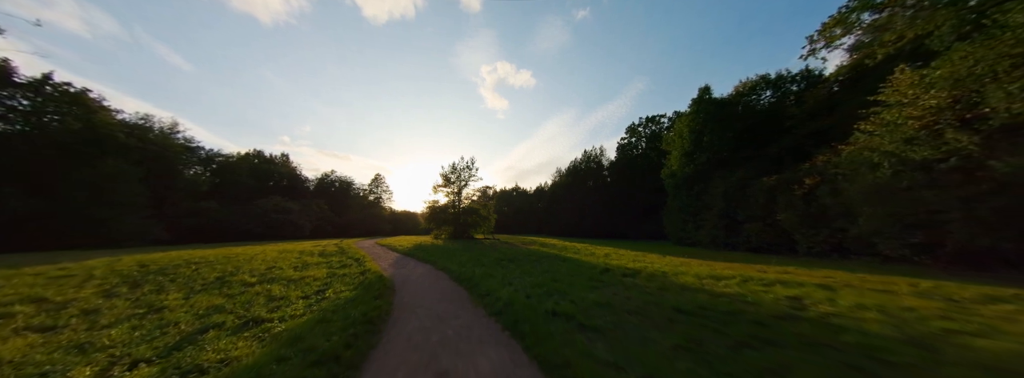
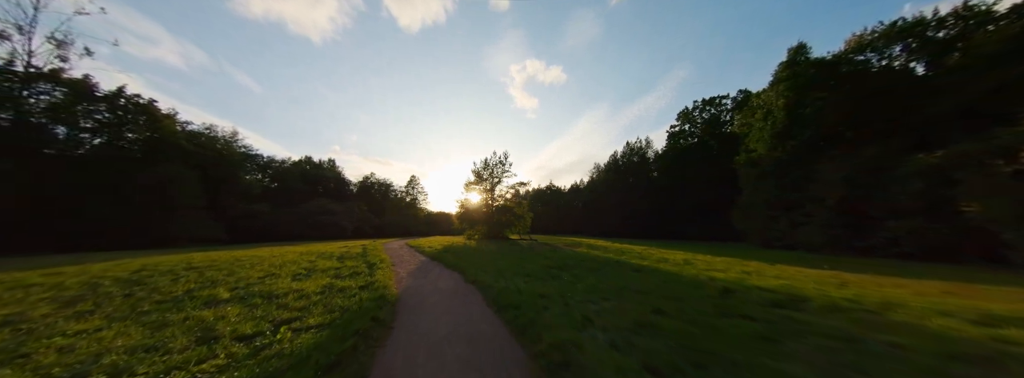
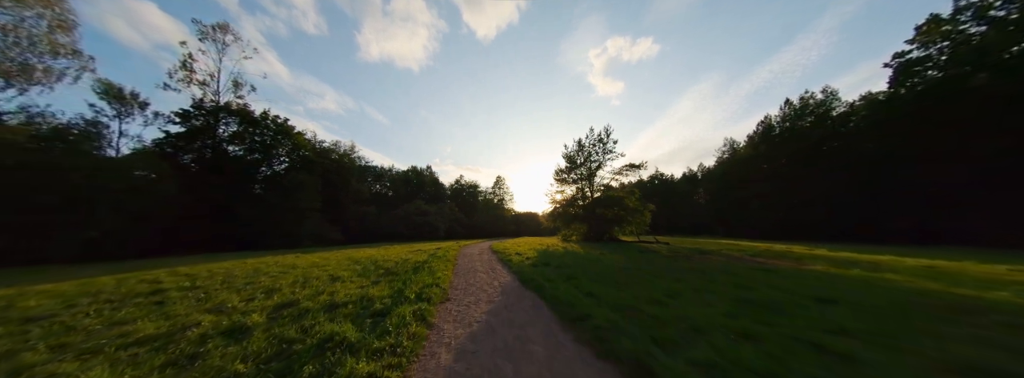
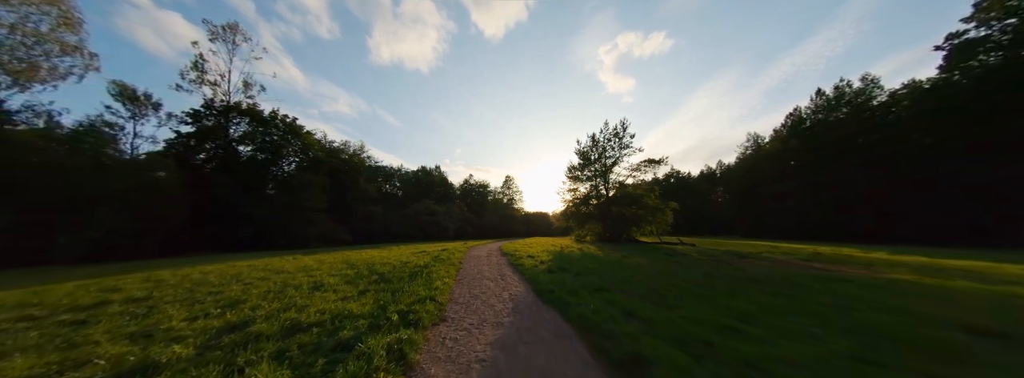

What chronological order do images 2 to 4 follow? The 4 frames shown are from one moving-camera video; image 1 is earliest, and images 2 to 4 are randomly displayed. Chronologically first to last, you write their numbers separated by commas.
2, 3, 4
